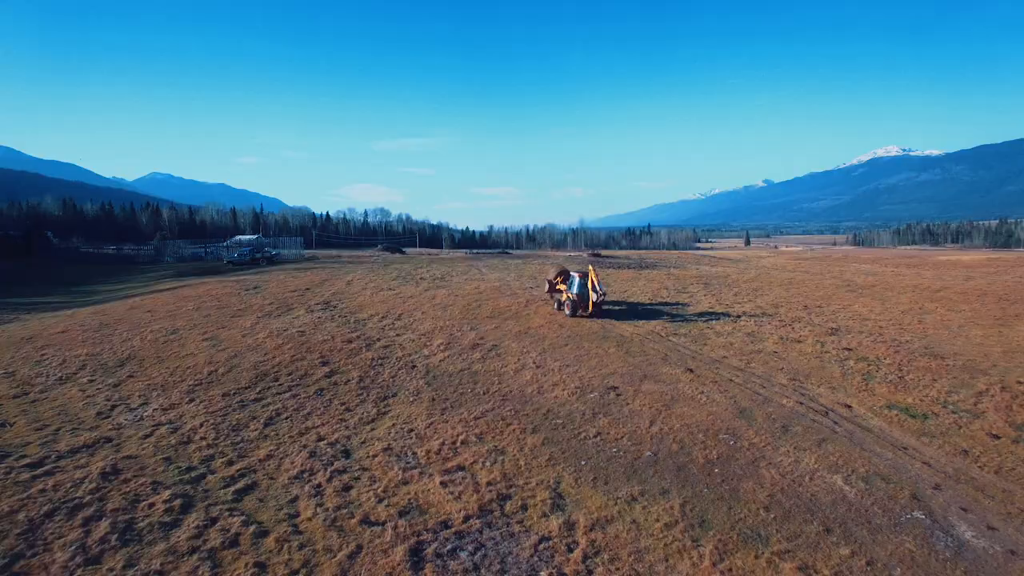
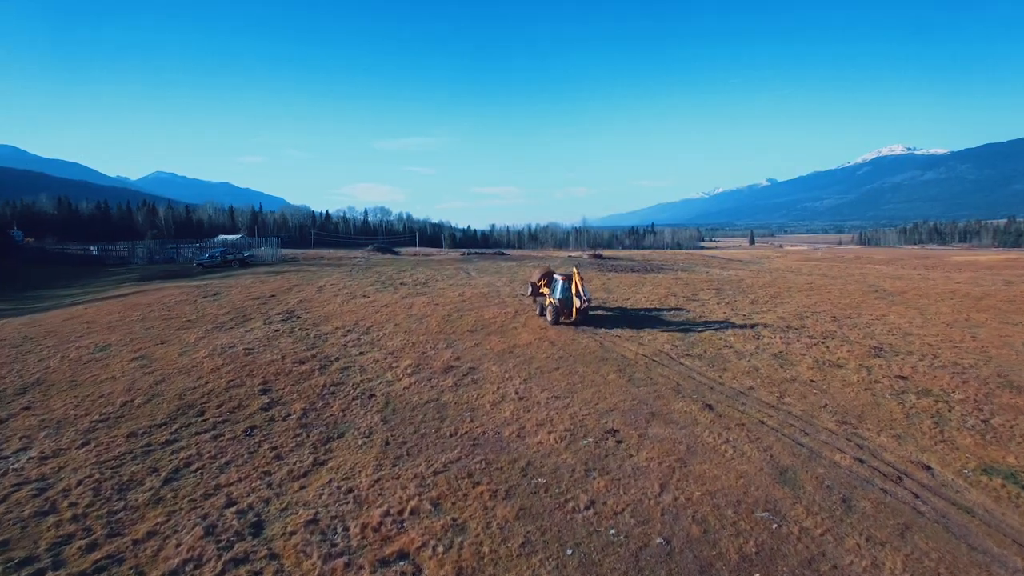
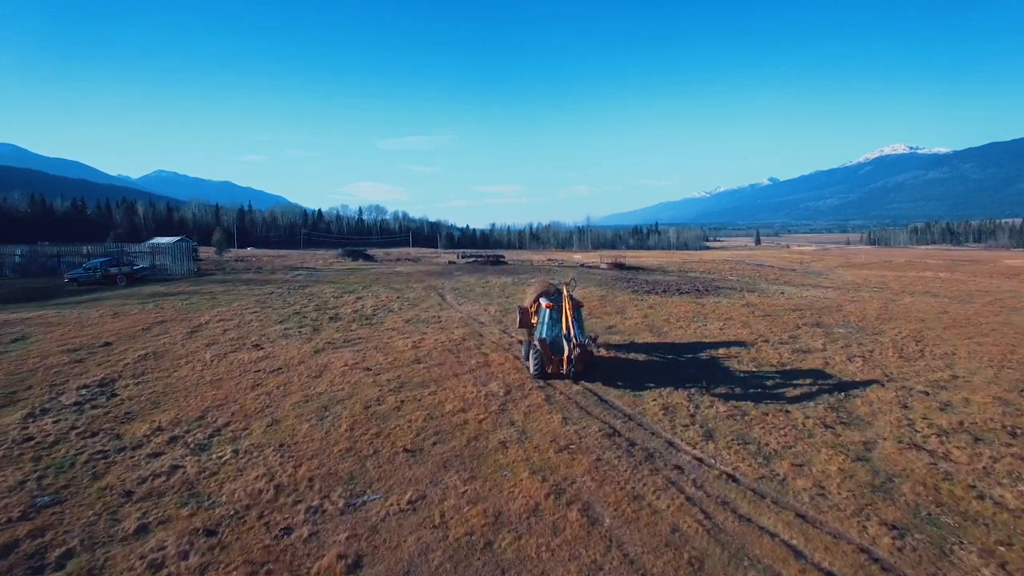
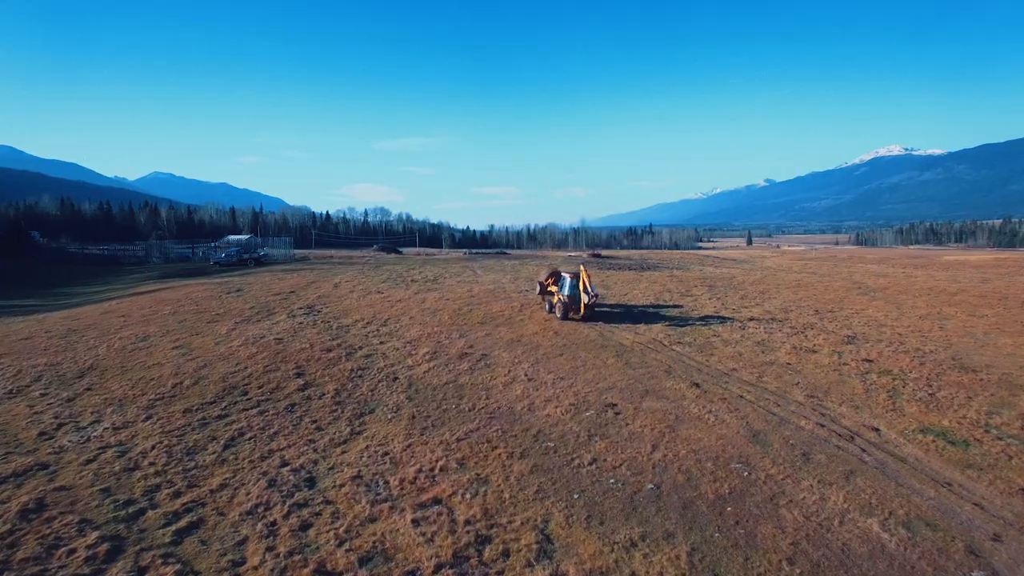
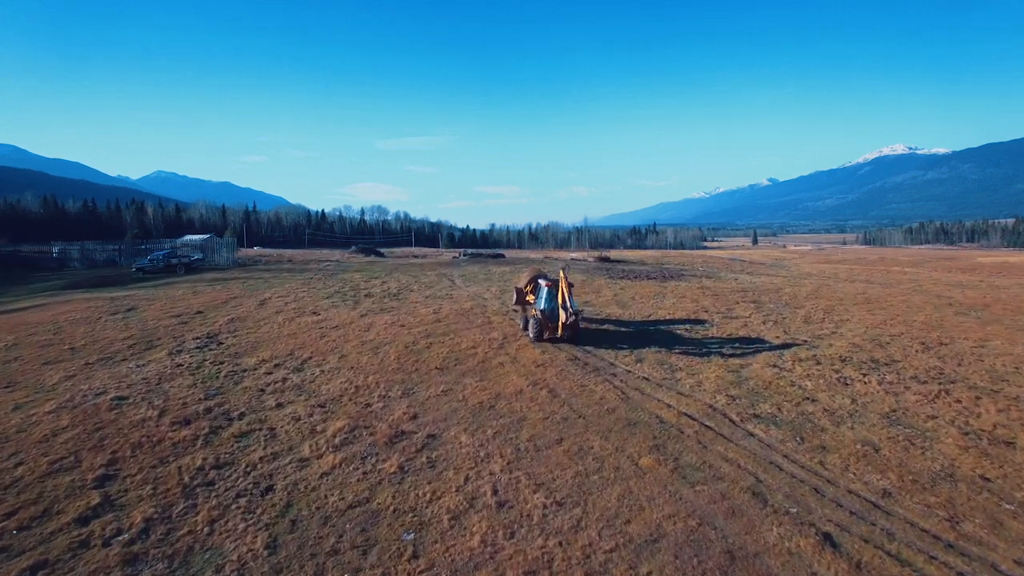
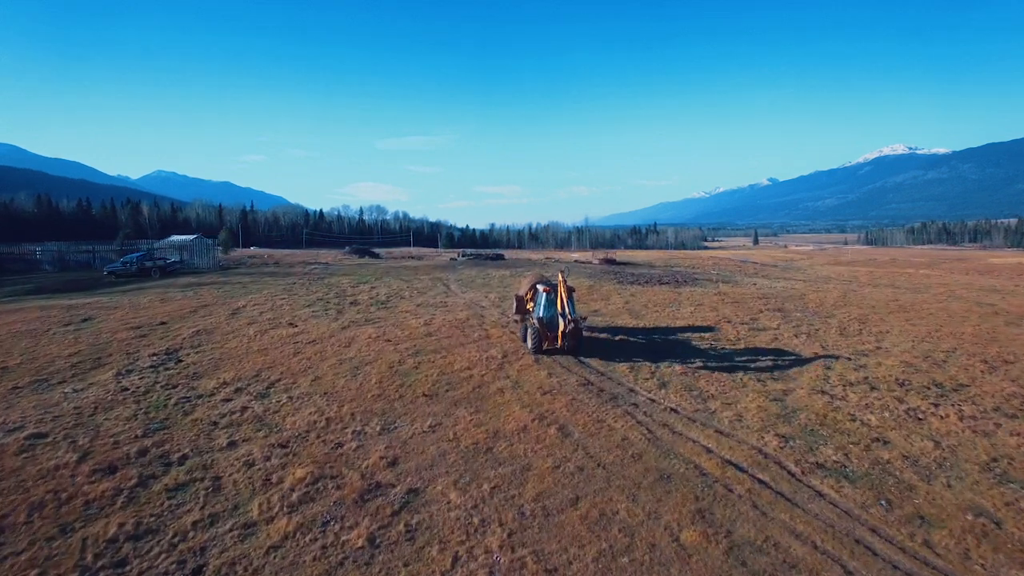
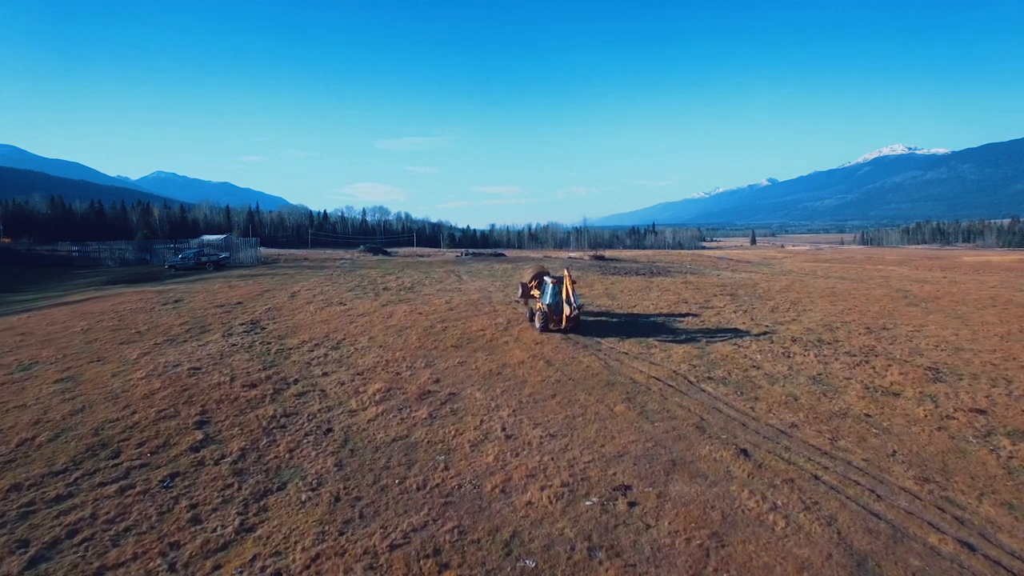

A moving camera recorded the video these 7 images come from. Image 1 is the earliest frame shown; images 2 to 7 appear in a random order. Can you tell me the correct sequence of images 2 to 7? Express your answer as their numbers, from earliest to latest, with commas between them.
4, 2, 7, 5, 6, 3
